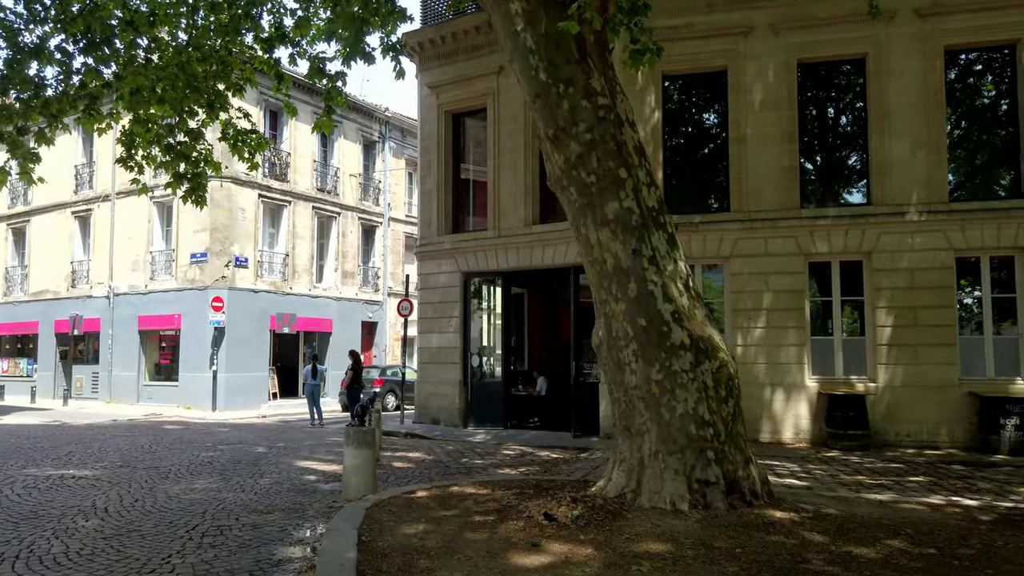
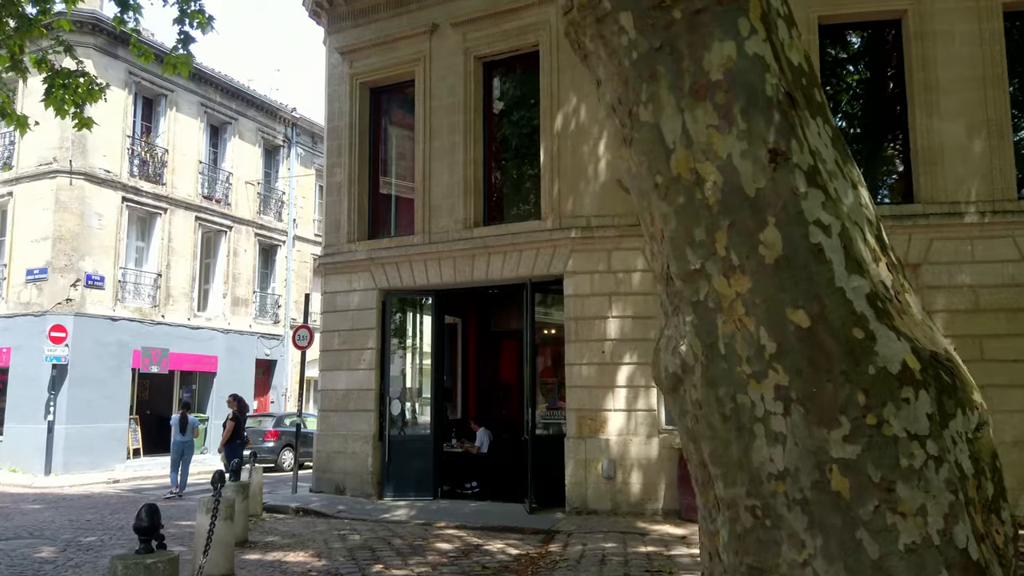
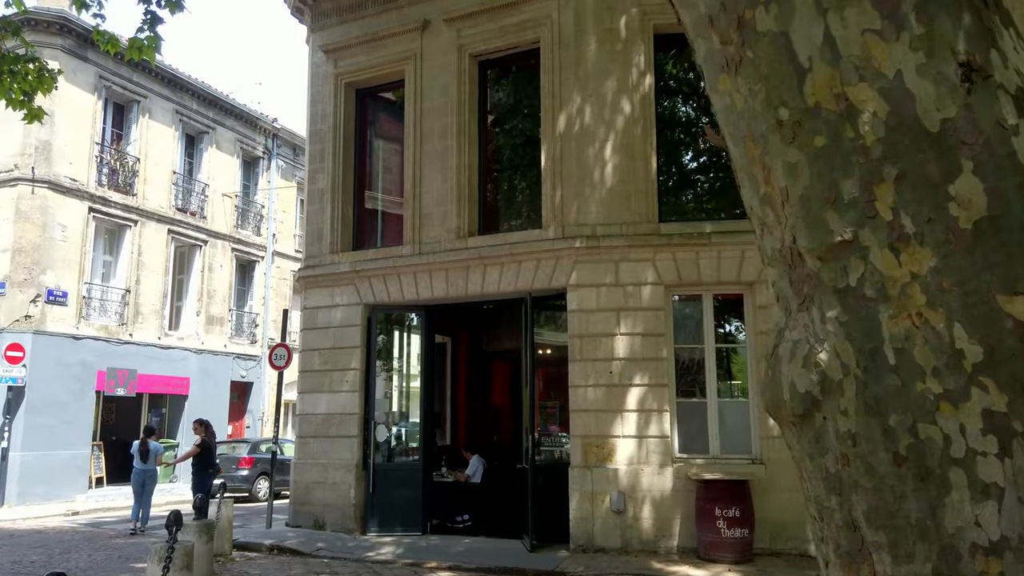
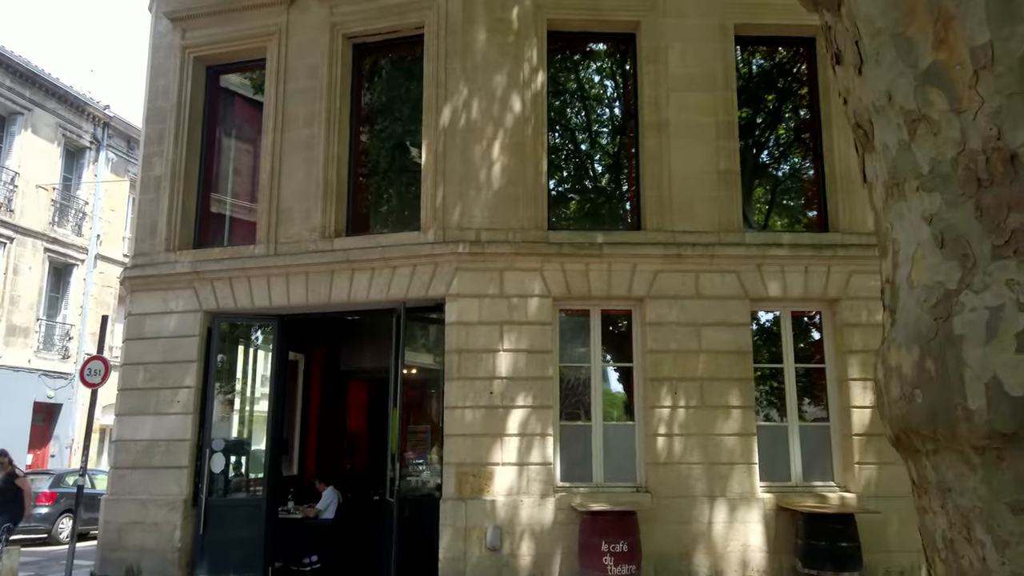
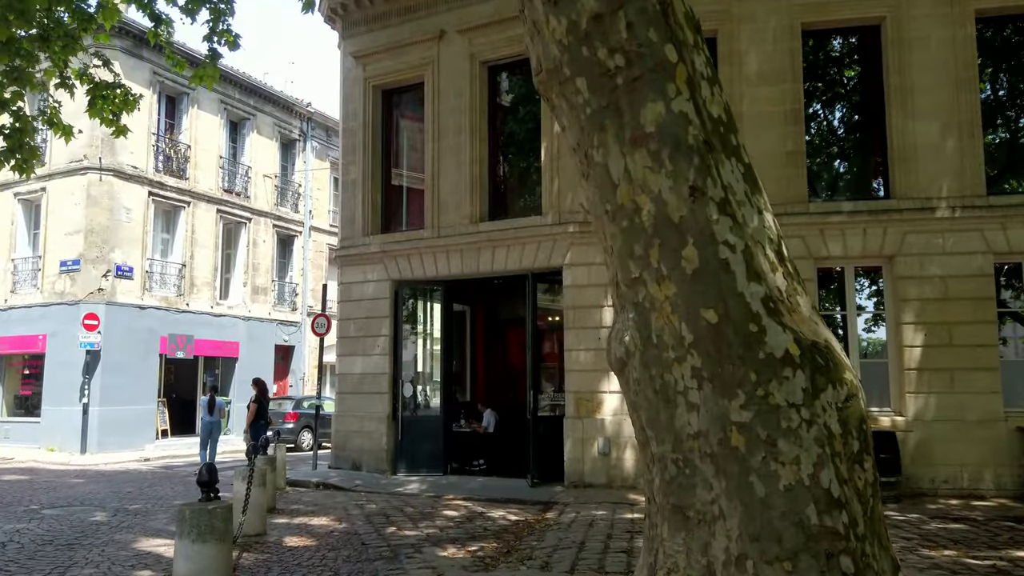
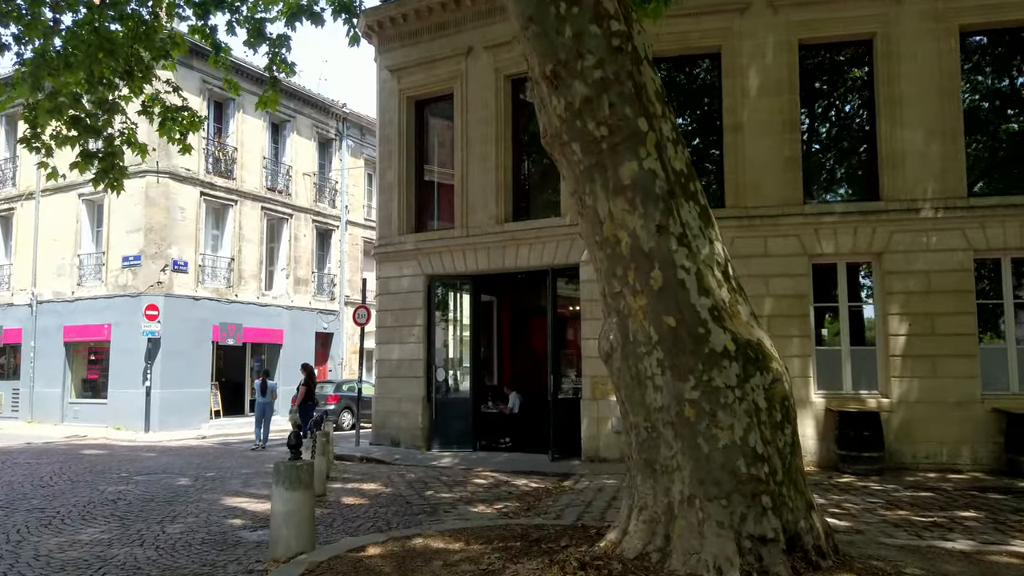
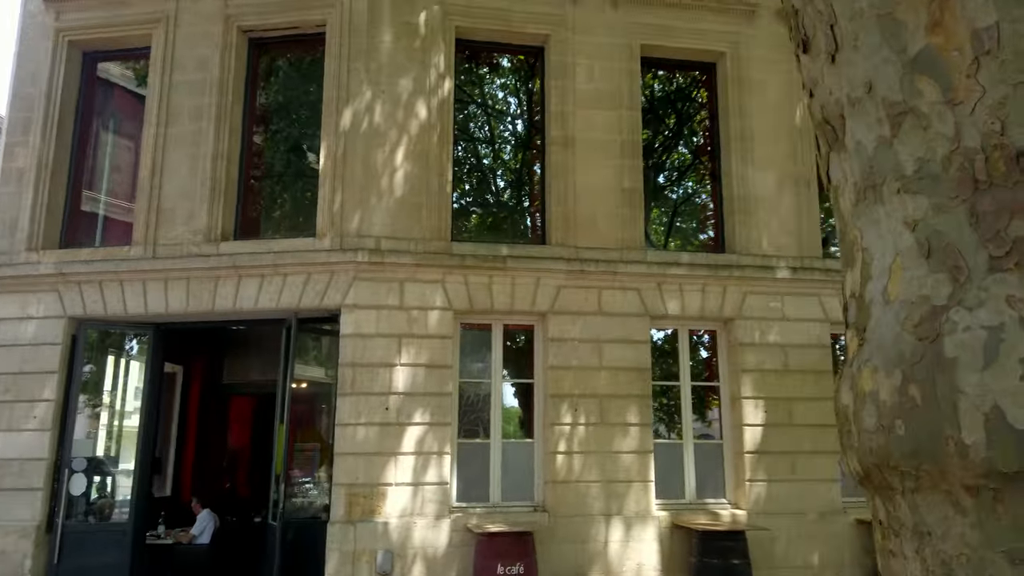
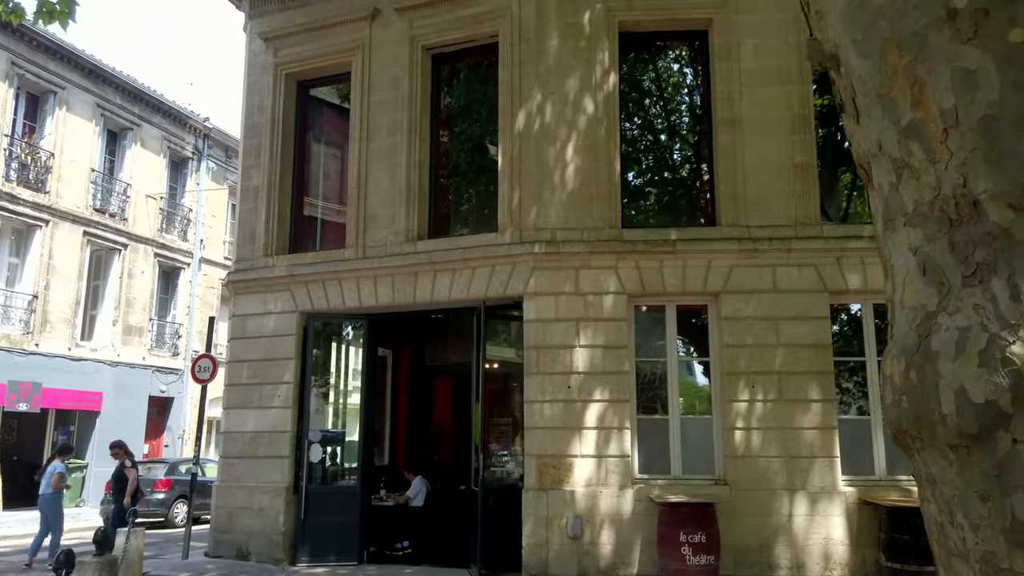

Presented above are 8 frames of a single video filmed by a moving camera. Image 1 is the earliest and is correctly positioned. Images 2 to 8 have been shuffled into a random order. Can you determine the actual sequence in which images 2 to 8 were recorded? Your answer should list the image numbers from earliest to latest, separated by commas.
6, 5, 2, 3, 8, 4, 7
